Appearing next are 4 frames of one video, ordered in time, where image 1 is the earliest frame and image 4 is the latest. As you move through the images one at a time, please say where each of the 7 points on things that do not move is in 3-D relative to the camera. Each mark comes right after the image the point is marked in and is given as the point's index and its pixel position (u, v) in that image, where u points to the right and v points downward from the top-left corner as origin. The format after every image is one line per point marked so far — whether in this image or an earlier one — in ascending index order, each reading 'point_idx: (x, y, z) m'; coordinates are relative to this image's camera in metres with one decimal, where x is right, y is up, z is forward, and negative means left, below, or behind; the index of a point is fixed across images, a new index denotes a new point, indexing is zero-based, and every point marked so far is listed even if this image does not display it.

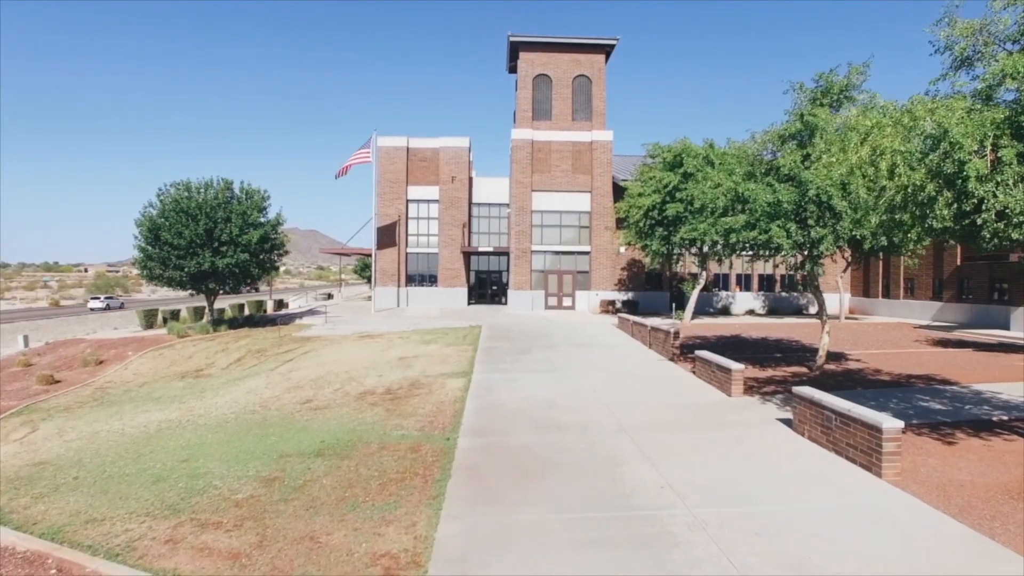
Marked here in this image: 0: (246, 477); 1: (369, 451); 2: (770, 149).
0: (-3.0, -2.2, +7.8) m
1: (-1.8, -2.1, +8.6) m
2: (+4.9, +2.7, +13.0) m
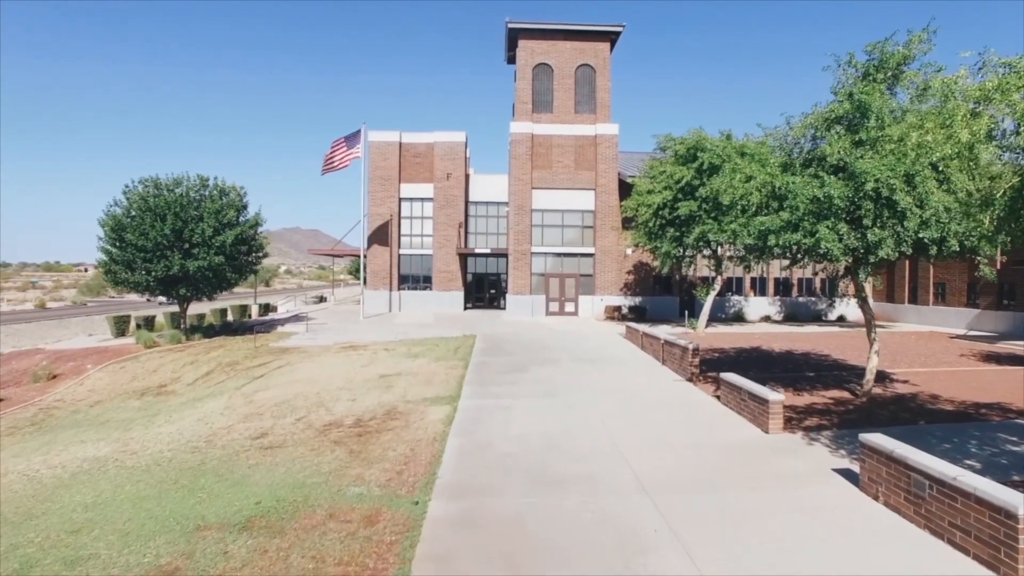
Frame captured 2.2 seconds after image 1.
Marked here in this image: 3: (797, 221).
0: (-3.2, -2.4, +5.7) m
1: (-1.9, -2.3, +6.6) m
2: (+4.8, +2.5, +11.0) m
3: (+4.1, +1.0, +9.8) m
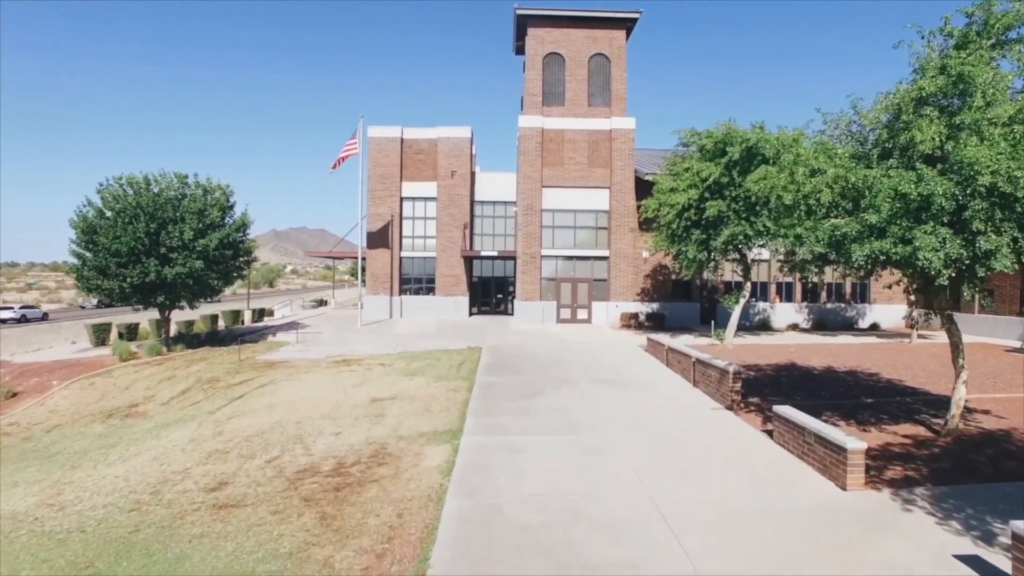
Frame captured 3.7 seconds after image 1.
0: (-3.1, -2.6, +3.8) m
1: (-1.8, -2.5, +4.6) m
2: (+5.0, +2.2, +9.0) m
3: (+4.3, +0.7, +7.8) m
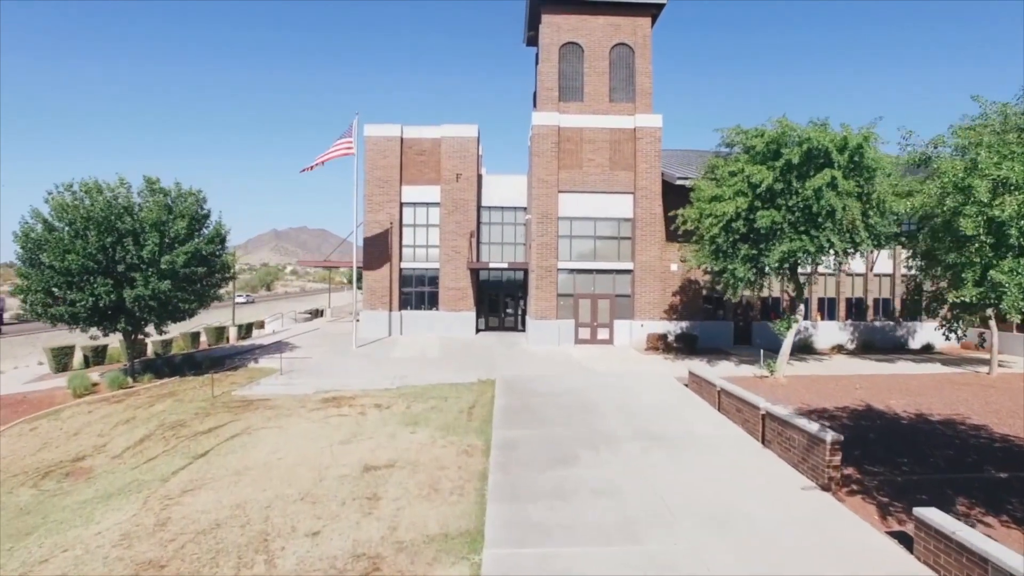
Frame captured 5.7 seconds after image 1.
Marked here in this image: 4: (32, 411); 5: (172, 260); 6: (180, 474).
0: (-2.6, -3.2, +1.0) m
1: (-1.4, -3.1, +1.8) m
2: (+5.4, +1.6, +6.1) m
3: (+4.7, +0.1, +5.0) m
4: (-11.6, -2.9, +16.5) m
5: (-8.6, +0.7, +17.2) m
6: (-5.7, -3.2, +11.7) m
